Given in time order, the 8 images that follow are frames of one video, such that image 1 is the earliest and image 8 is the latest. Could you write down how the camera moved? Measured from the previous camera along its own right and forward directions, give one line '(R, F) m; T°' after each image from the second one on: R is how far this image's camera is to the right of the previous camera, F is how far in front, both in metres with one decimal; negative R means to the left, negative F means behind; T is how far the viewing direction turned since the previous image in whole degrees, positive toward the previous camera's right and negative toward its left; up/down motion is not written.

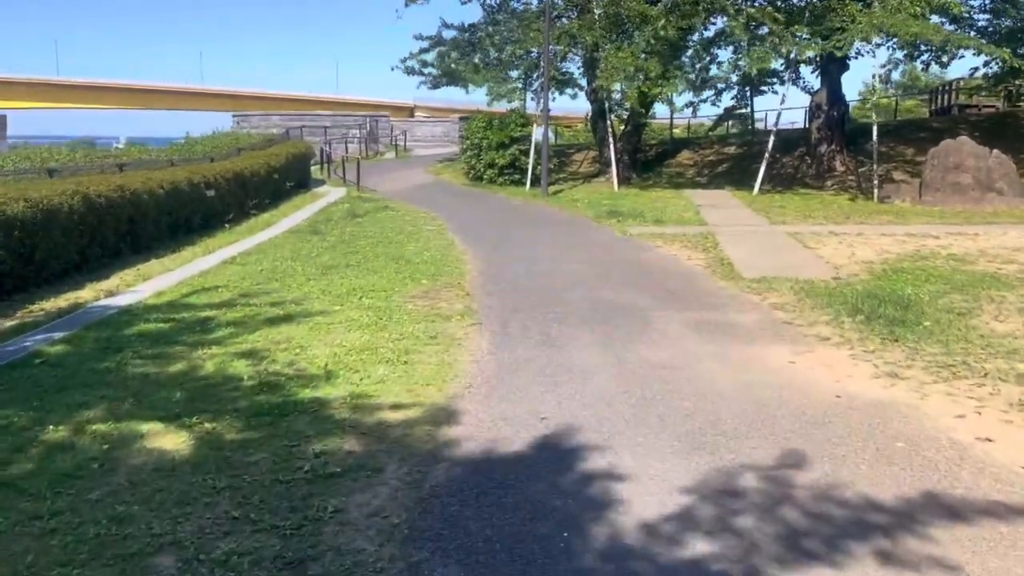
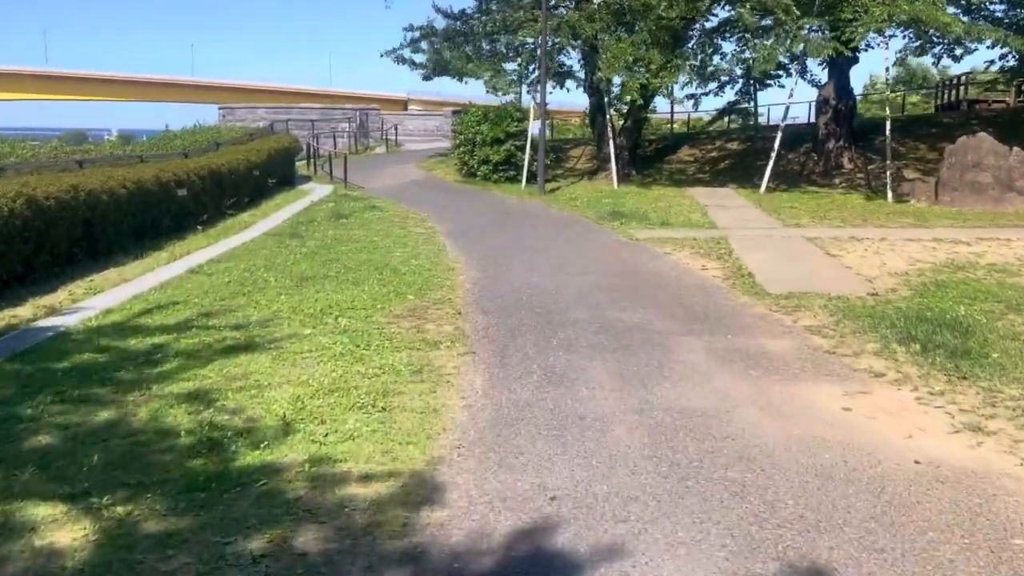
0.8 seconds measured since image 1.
(0.0, +1.1) m; 0°
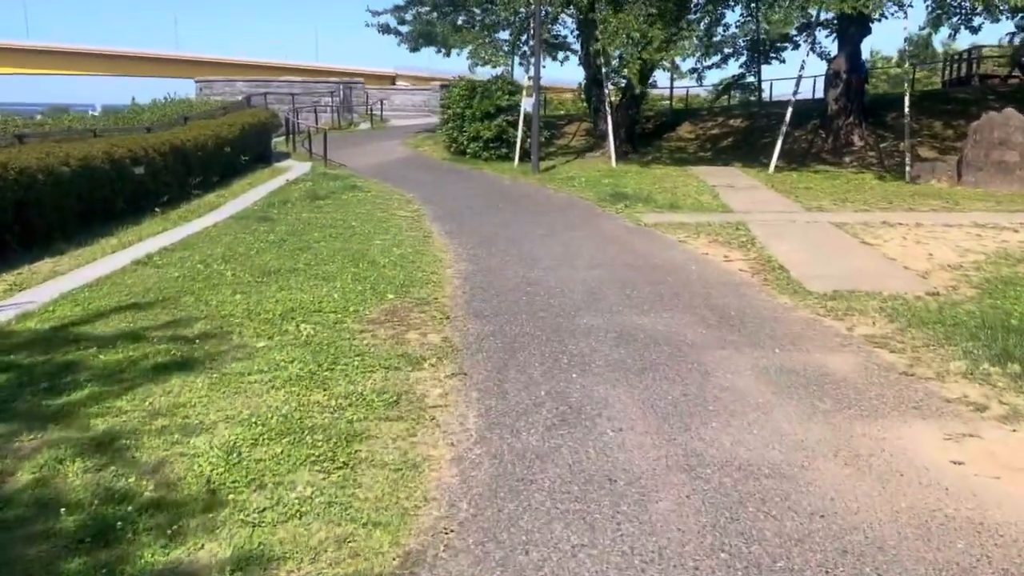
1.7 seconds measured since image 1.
(-0.1, +1.3) m; +1°
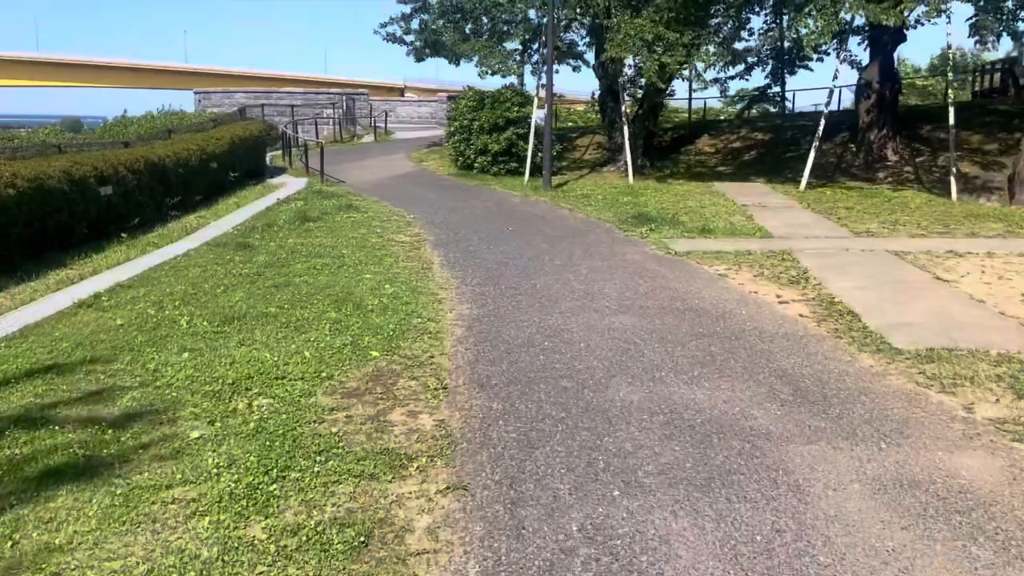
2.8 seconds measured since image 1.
(0.0, +1.5) m; -1°
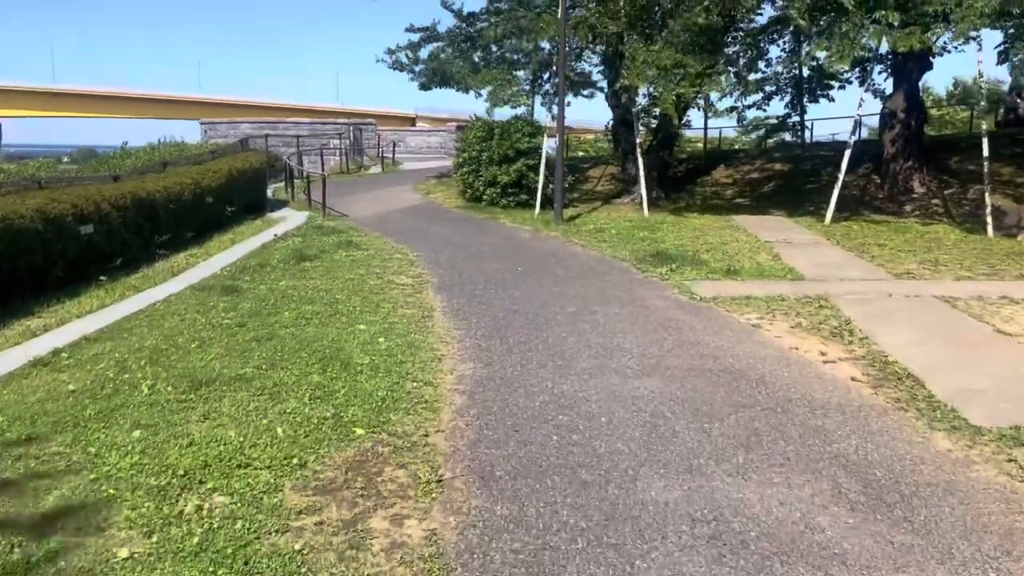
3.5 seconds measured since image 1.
(0.0, +0.9) m; -1°
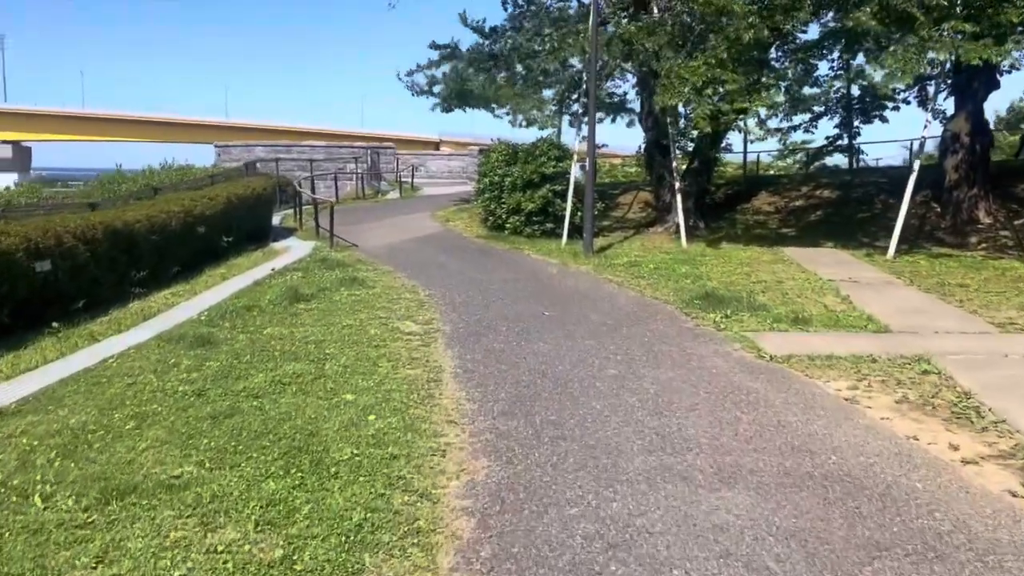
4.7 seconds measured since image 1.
(0.0, +1.7) m; -2°
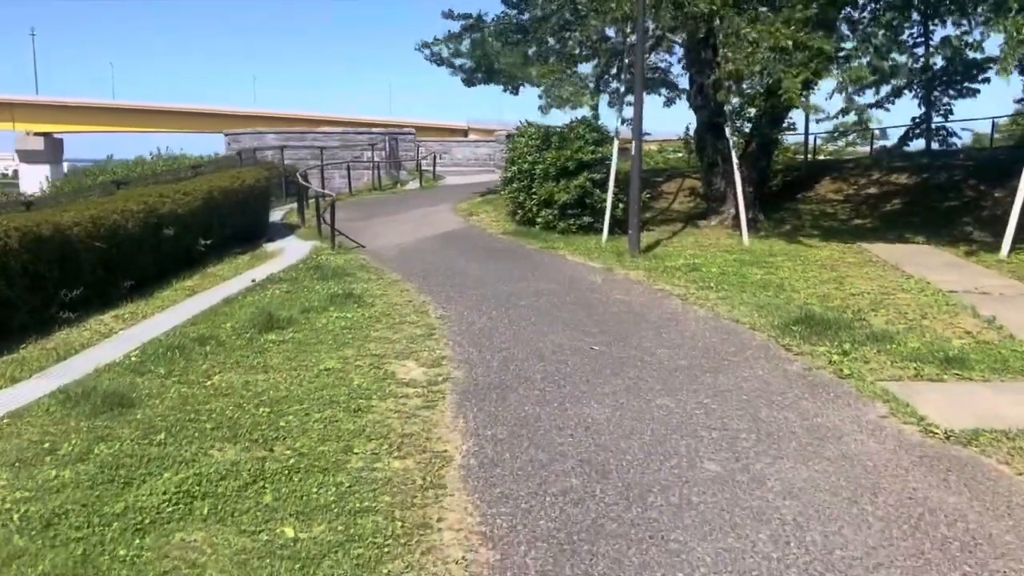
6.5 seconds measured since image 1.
(-0.1, +2.6) m; -2°
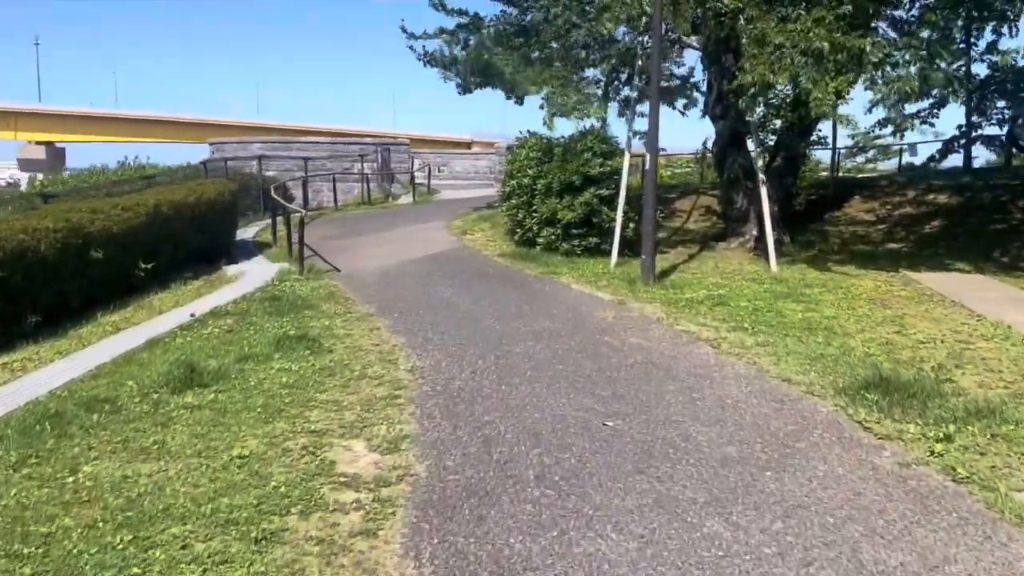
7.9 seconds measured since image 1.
(+0.1, +1.8) m; 0°
